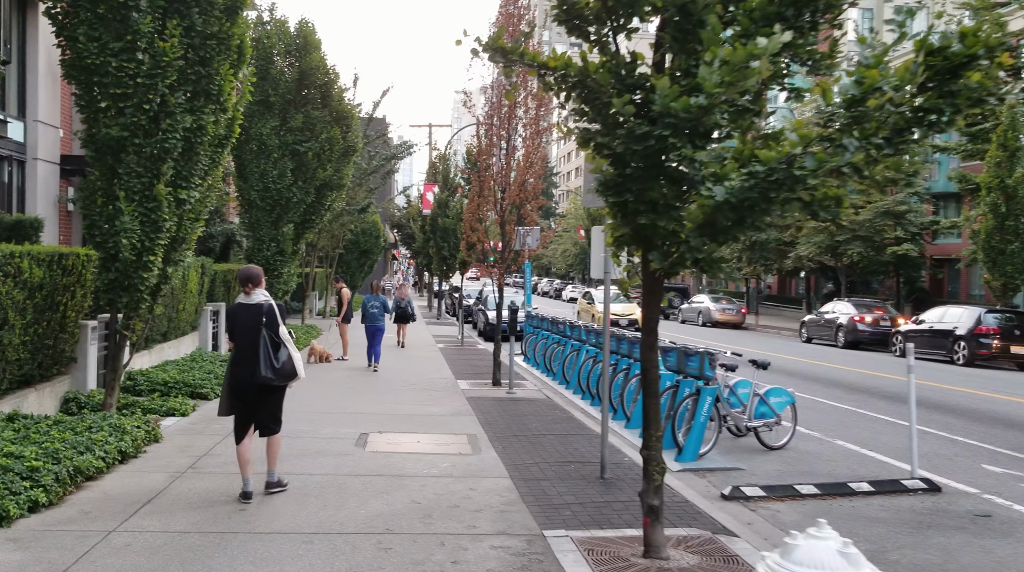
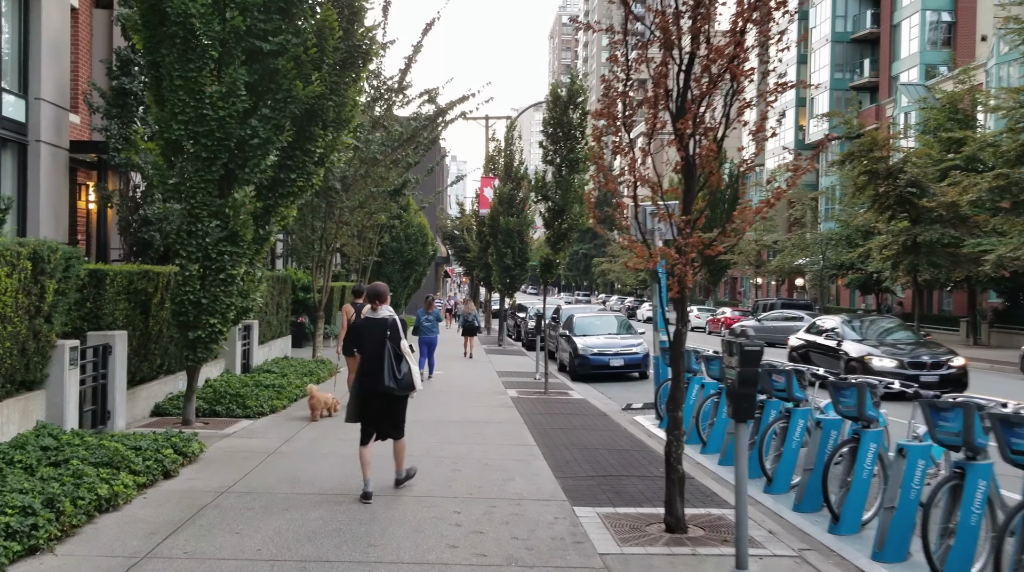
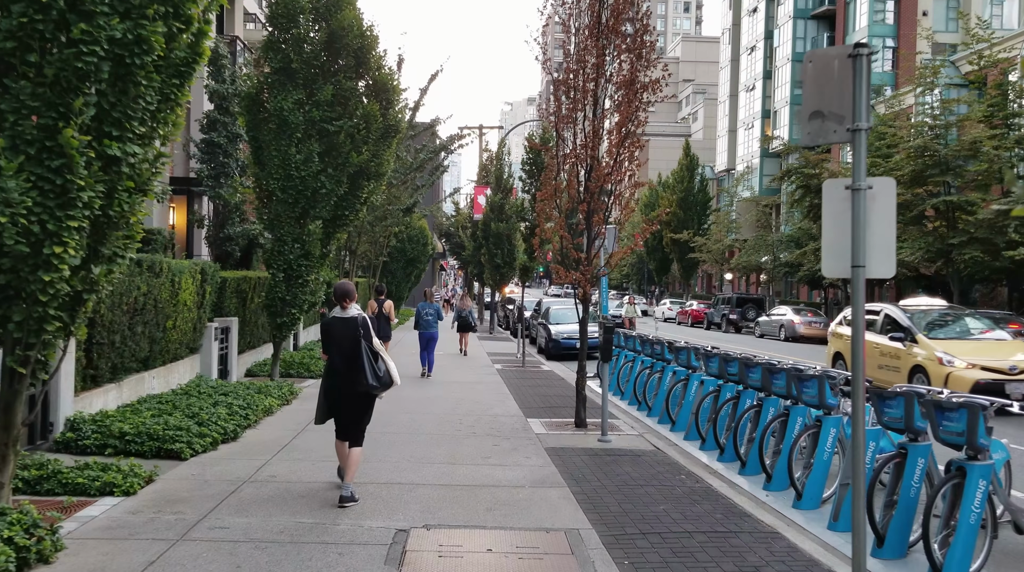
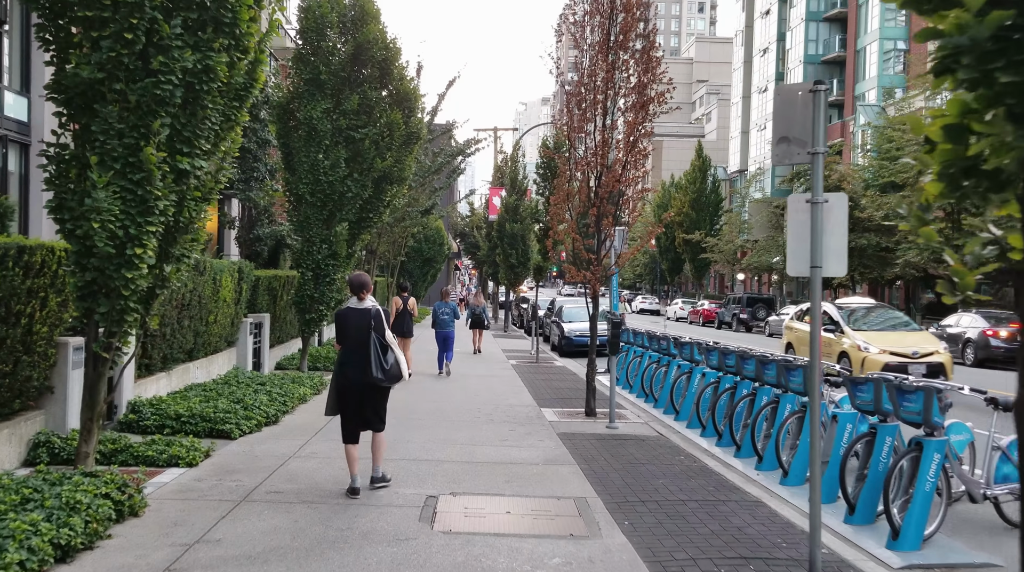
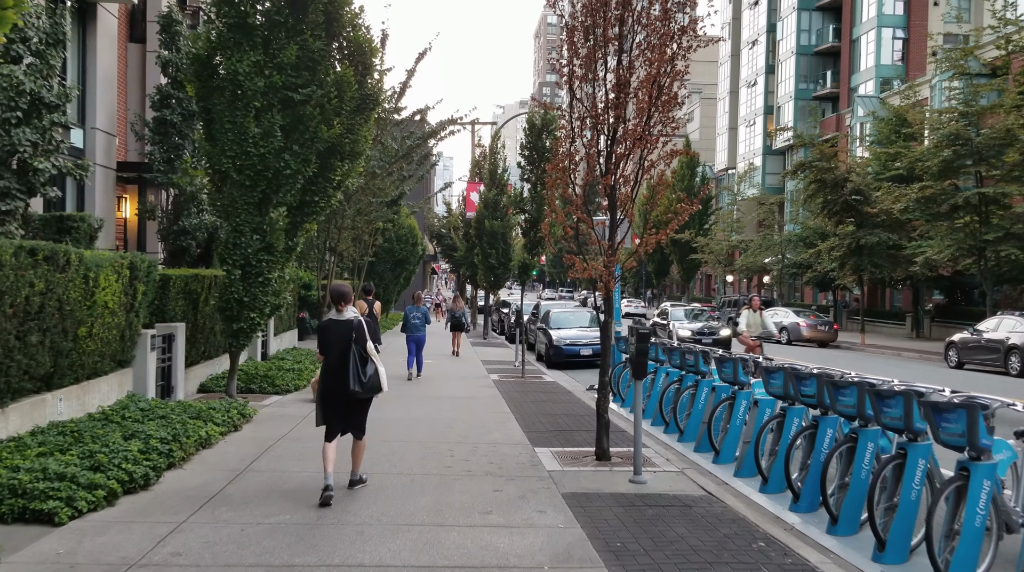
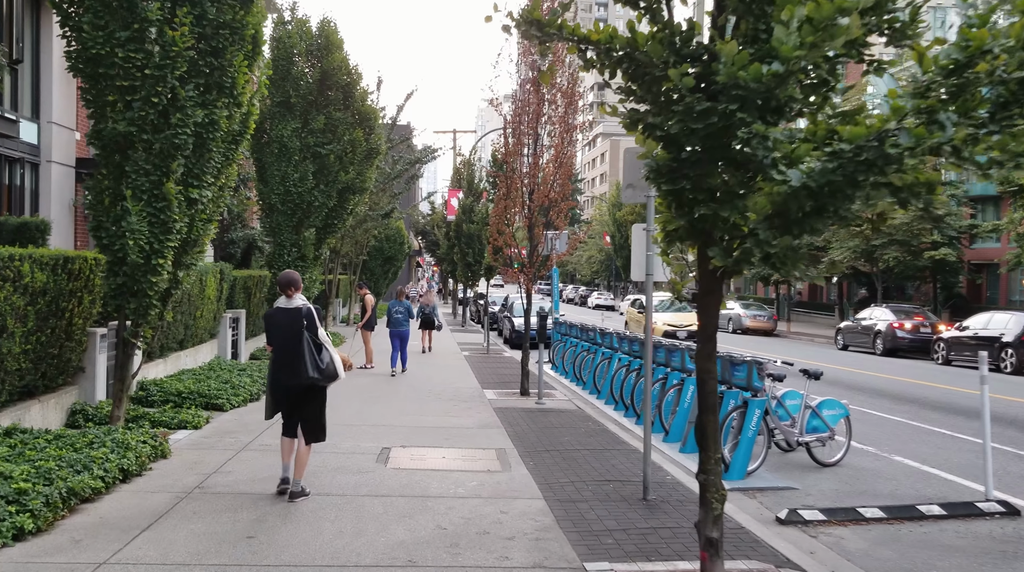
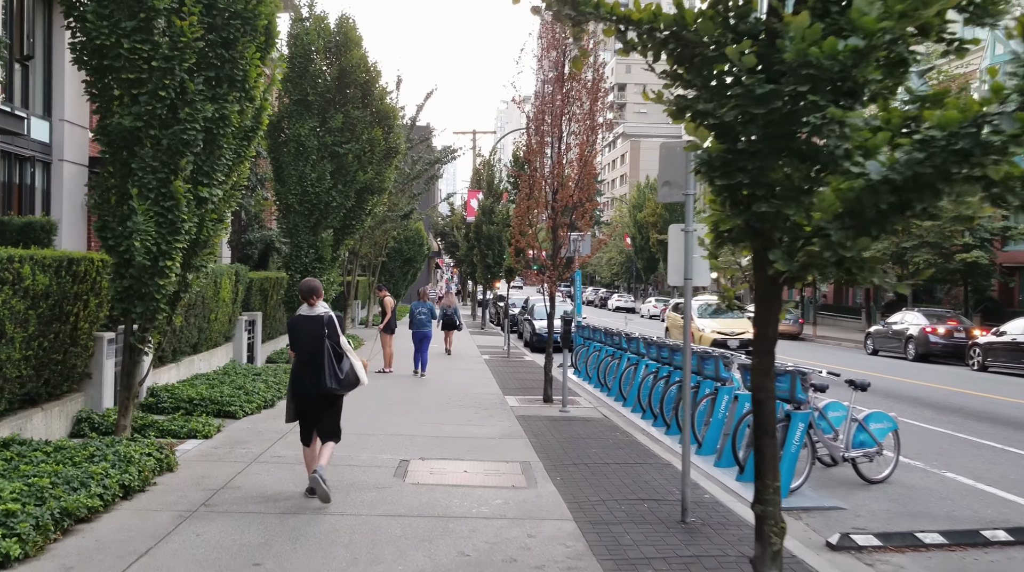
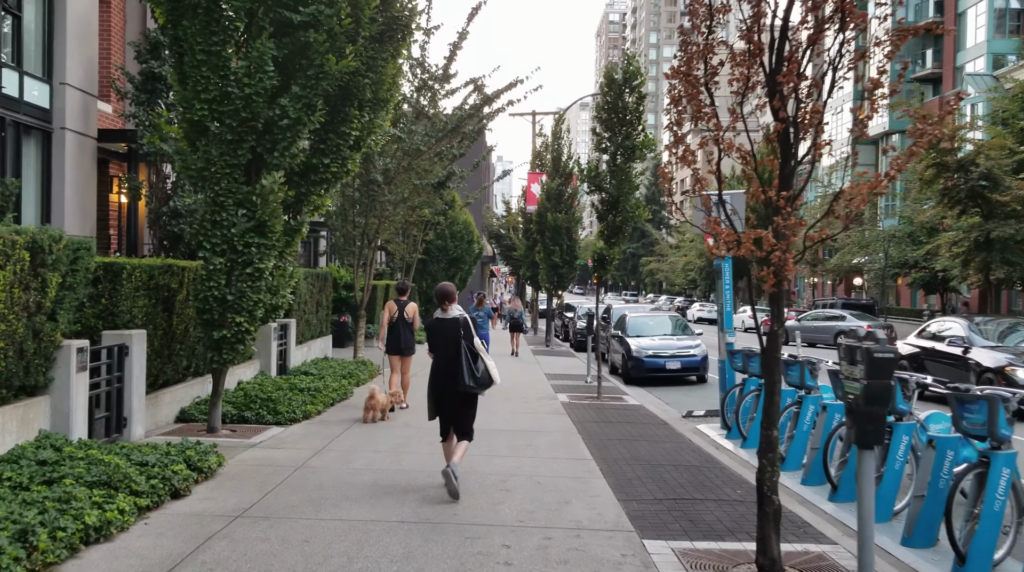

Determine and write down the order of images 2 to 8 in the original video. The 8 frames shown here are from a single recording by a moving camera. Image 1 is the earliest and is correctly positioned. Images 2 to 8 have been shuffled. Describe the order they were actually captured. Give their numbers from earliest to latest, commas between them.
6, 7, 4, 3, 5, 2, 8
